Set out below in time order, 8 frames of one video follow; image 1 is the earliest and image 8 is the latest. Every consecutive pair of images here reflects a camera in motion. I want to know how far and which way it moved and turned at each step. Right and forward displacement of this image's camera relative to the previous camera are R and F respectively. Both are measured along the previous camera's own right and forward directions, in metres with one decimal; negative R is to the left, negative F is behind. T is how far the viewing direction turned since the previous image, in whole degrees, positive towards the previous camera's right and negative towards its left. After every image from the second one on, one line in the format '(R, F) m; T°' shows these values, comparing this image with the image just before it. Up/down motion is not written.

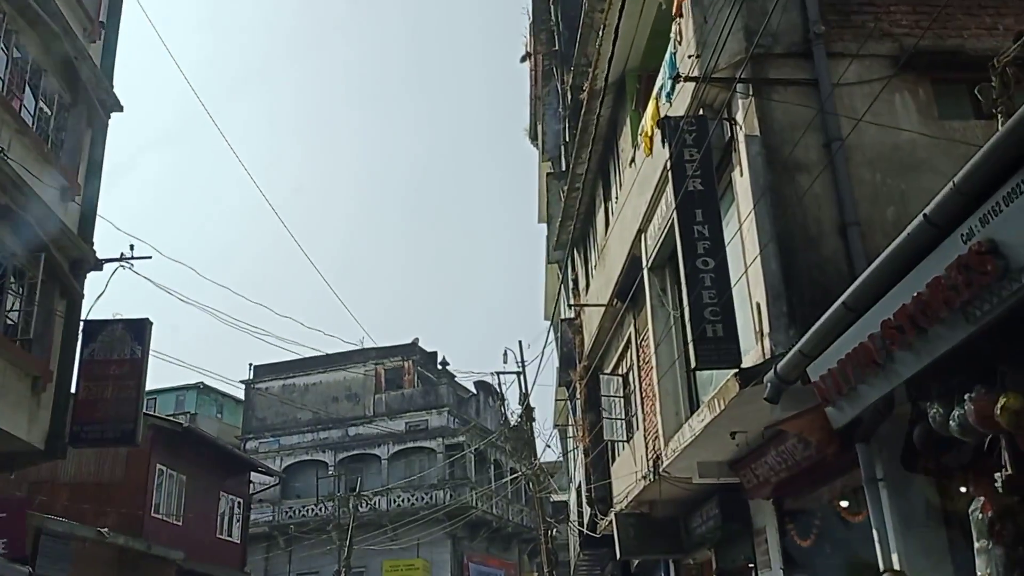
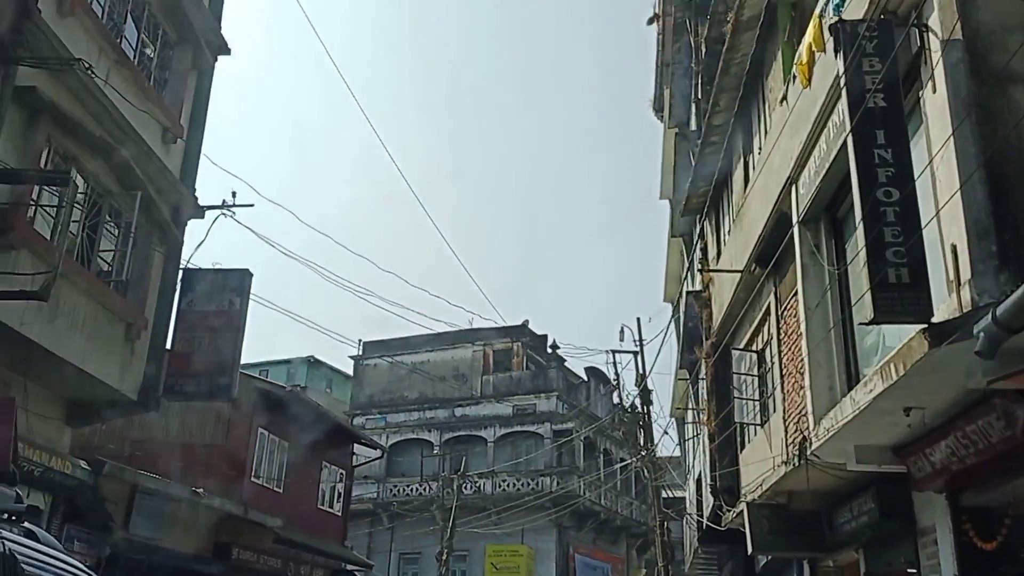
(-0.2, +1.3) m; -7°
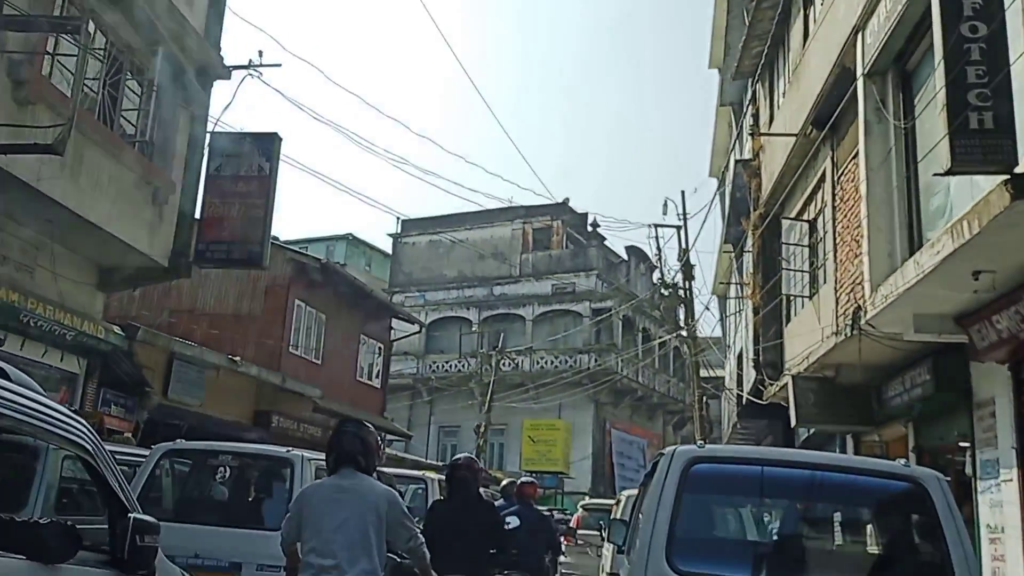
(0.0, +0.5) m; -2°
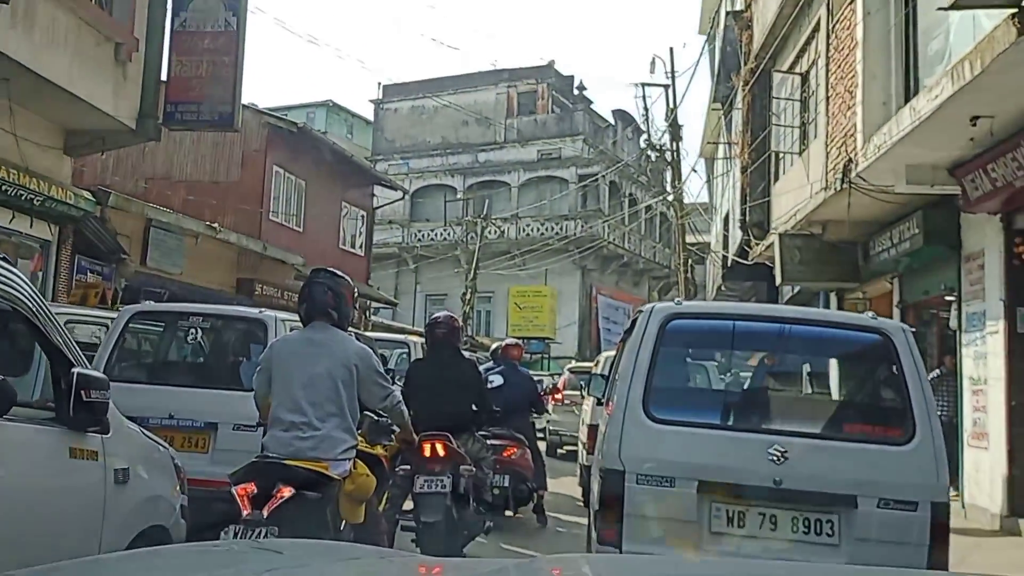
(+0.1, +0.2) m; +1°
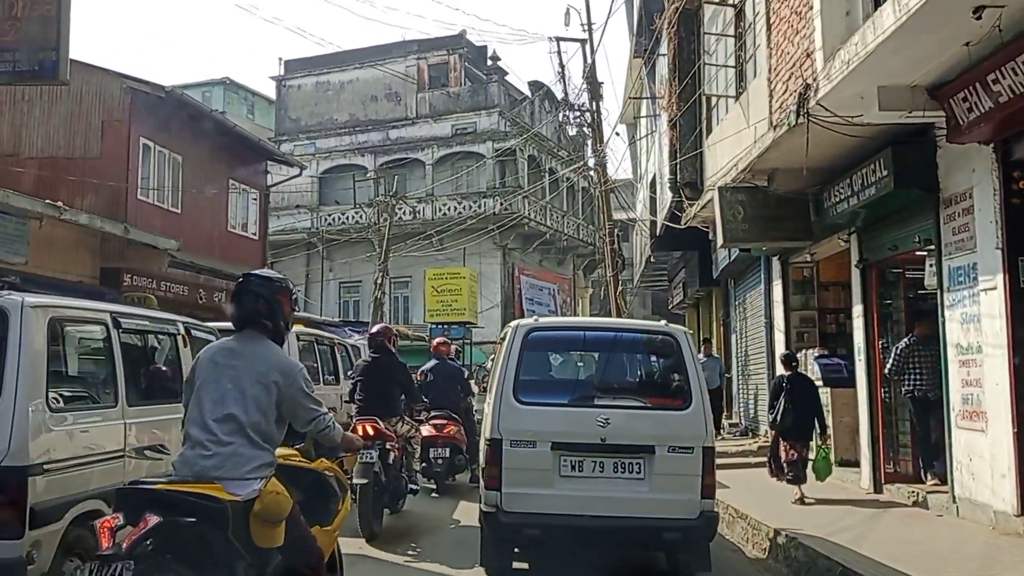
(+0.3, +1.8) m; +4°
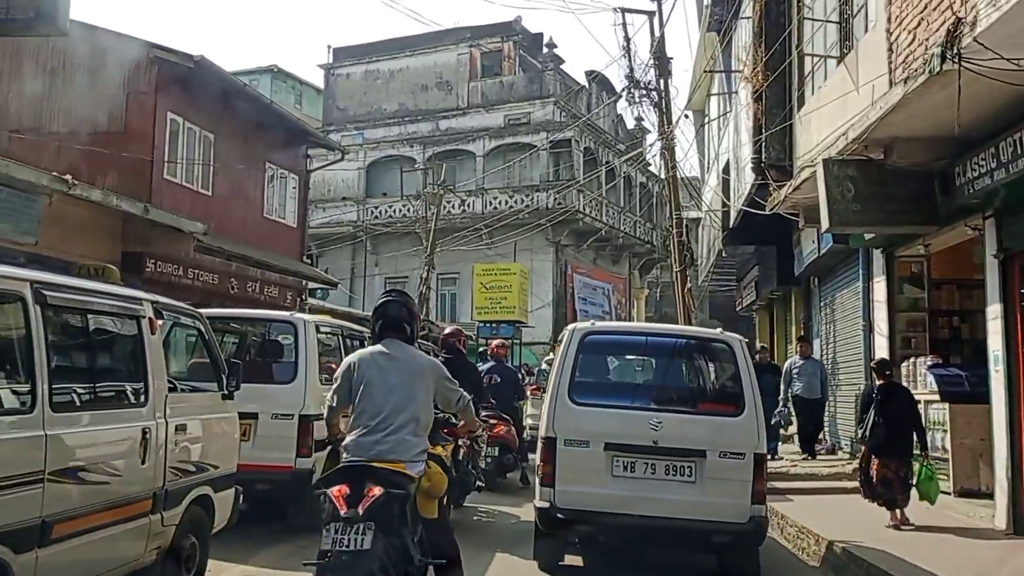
(-0.1, +1.5) m; -3°
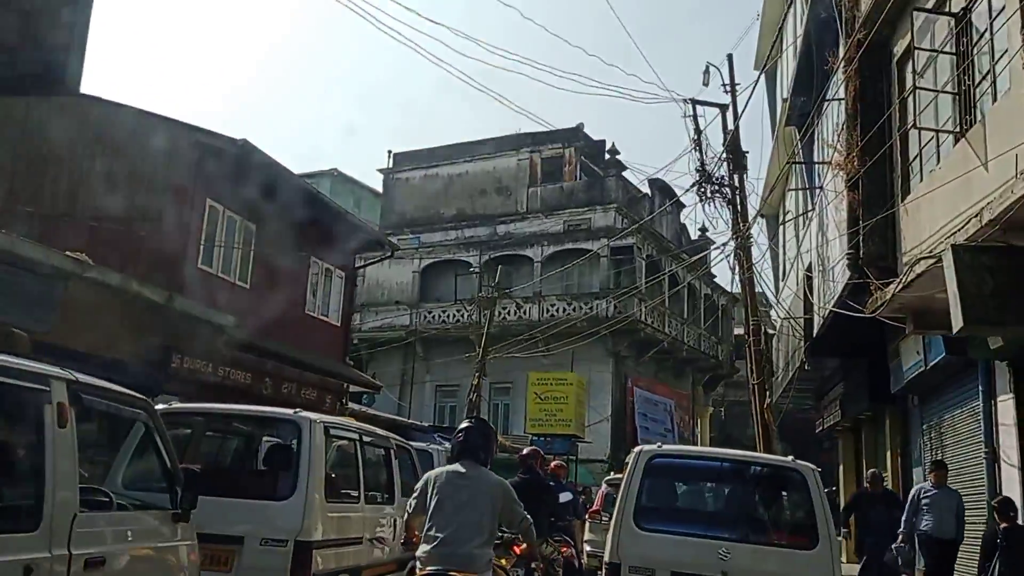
(0.0, +1.4) m; -4°
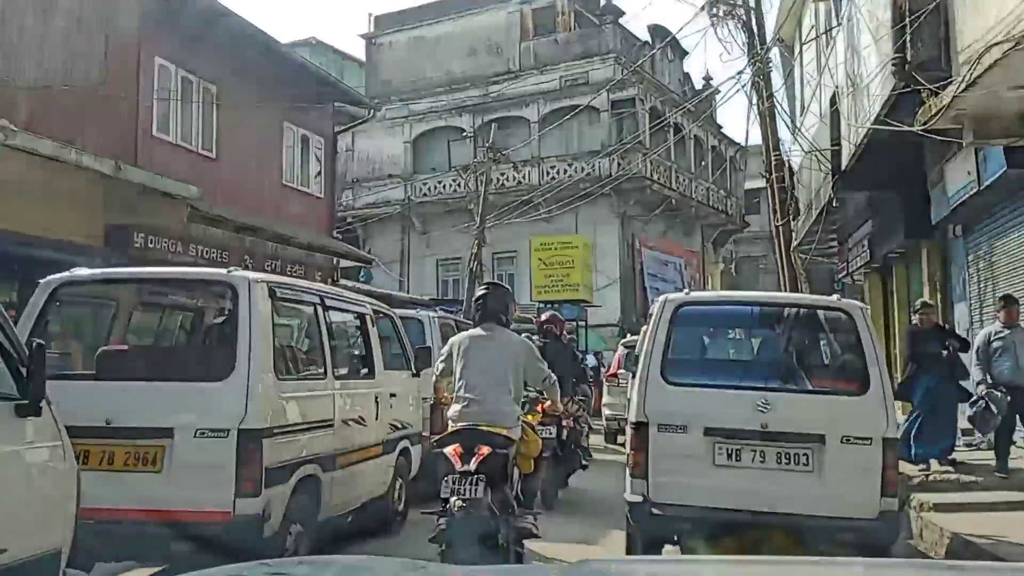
(+0.1, +1.2) m; 0°
